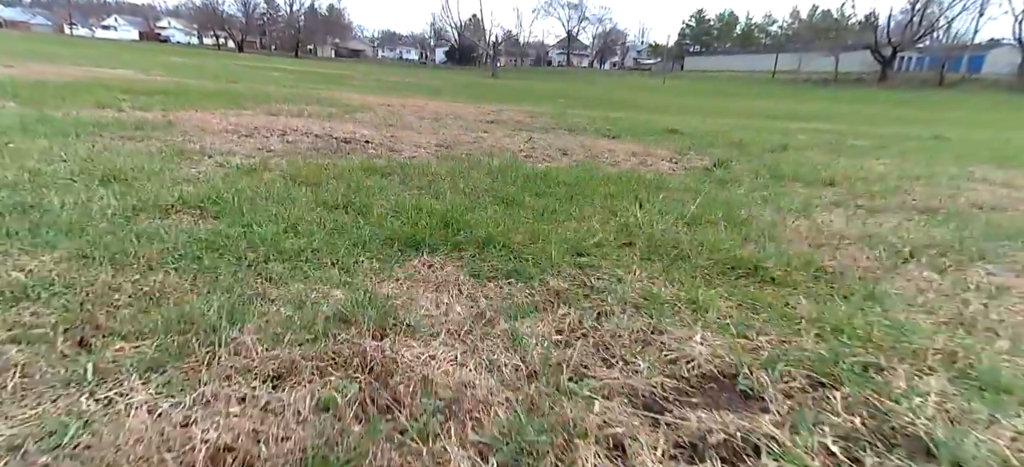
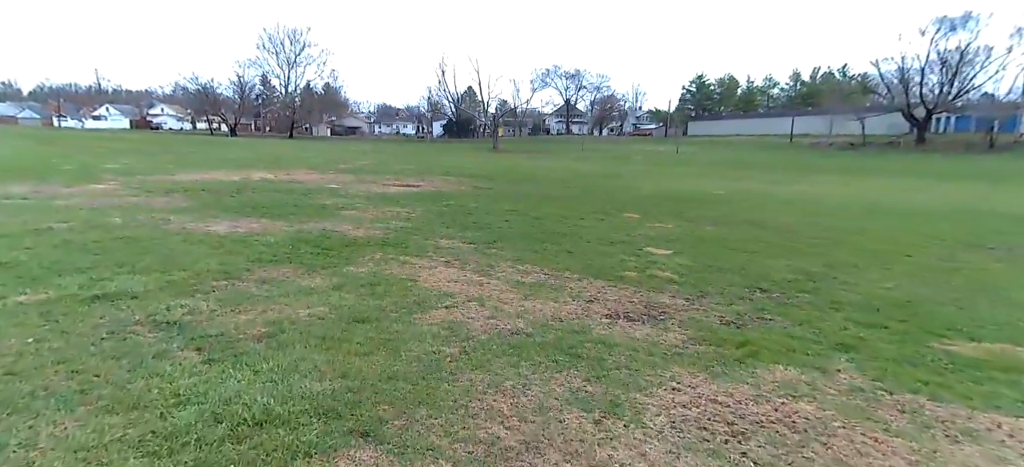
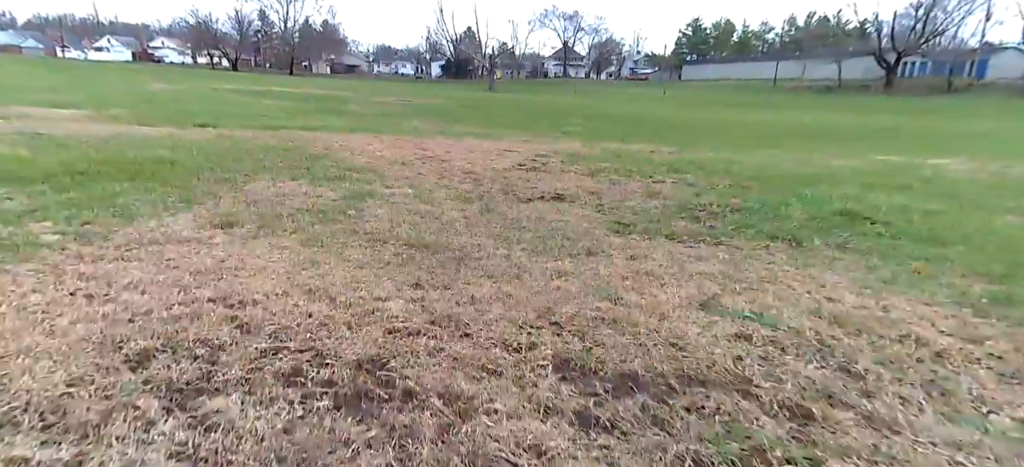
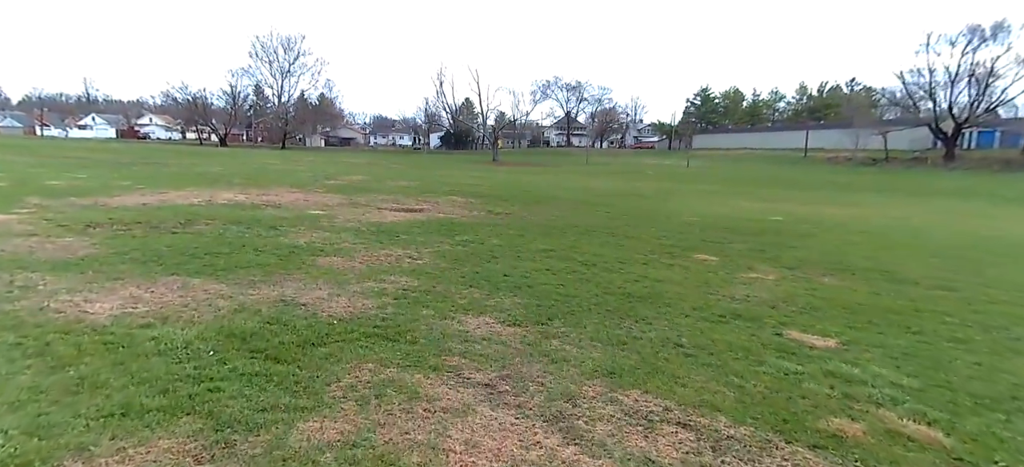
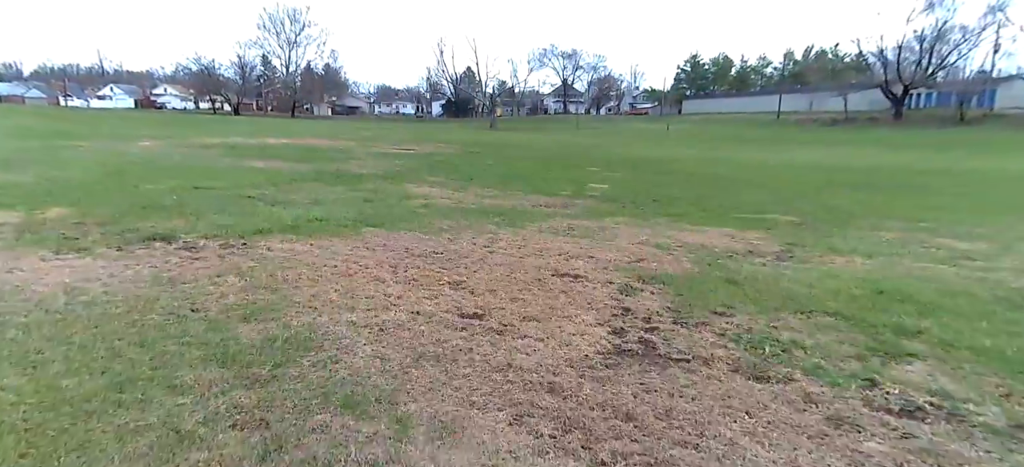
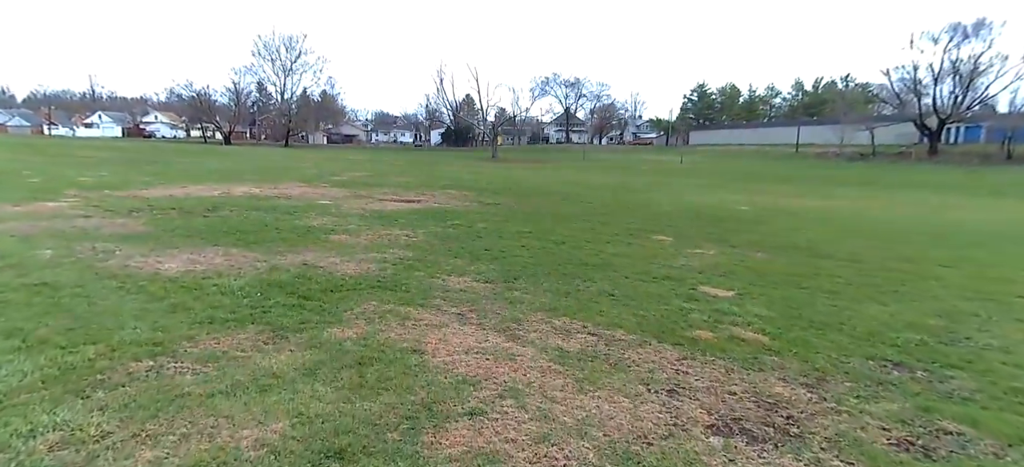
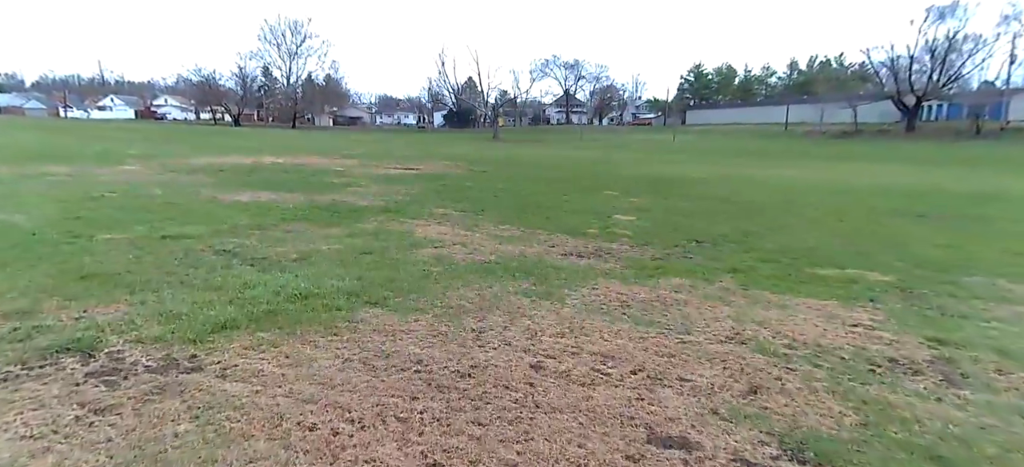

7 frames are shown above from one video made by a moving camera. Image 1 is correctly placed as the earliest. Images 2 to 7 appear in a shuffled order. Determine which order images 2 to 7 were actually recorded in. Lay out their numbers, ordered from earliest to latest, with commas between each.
3, 5, 7, 2, 6, 4
